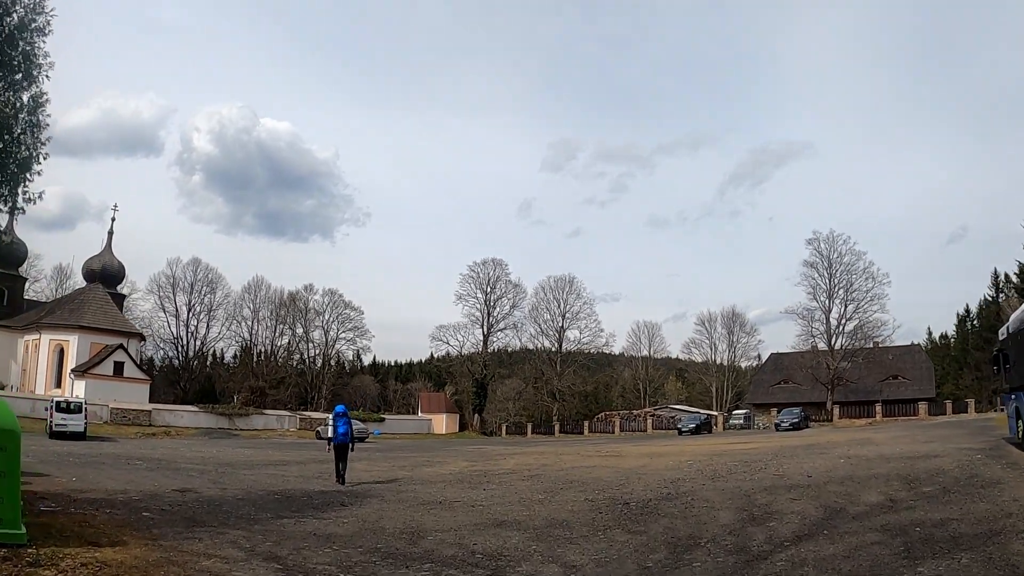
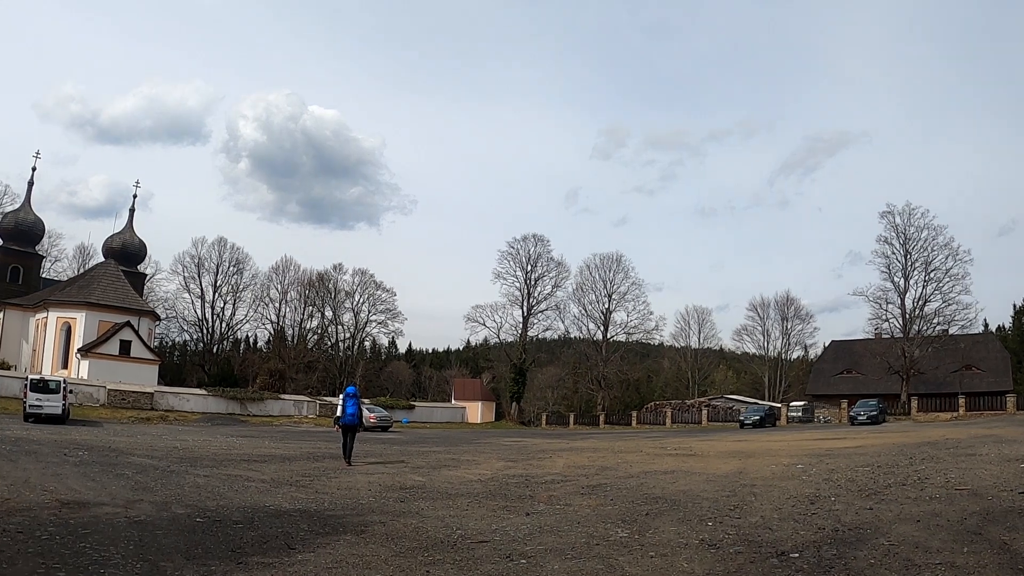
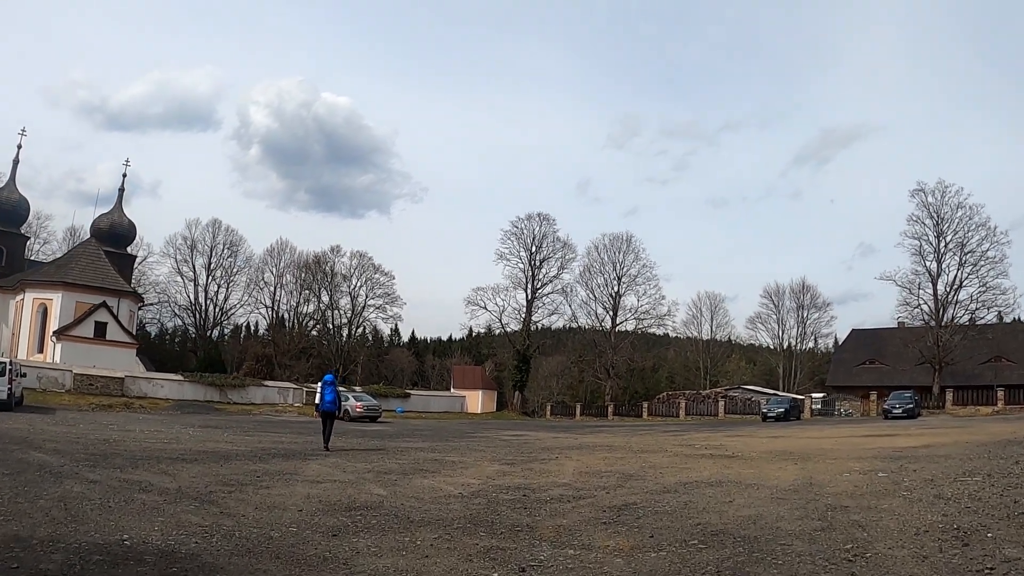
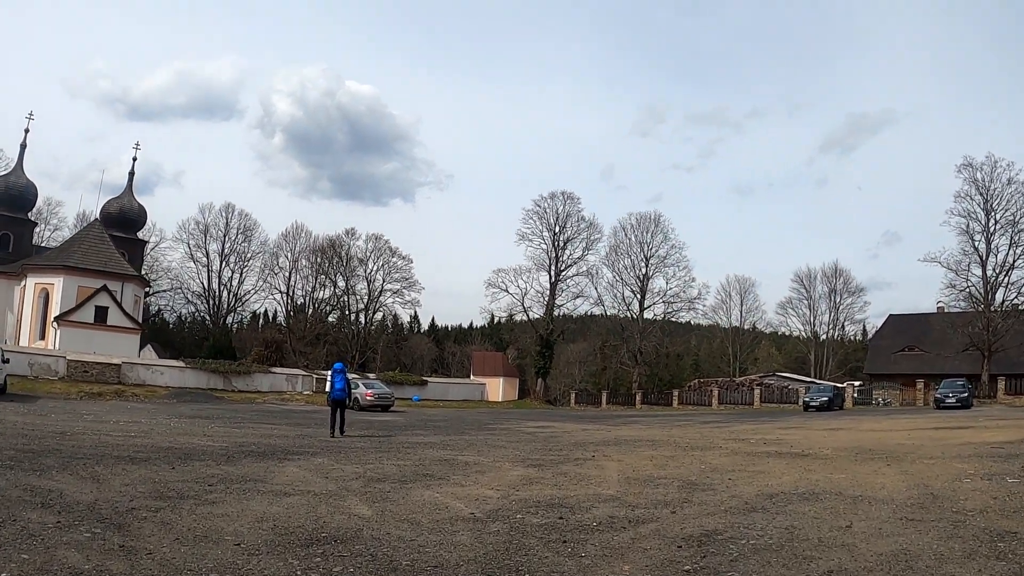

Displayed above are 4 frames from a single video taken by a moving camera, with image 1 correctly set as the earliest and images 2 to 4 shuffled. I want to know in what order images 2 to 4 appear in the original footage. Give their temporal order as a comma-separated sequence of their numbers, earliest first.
2, 3, 4
